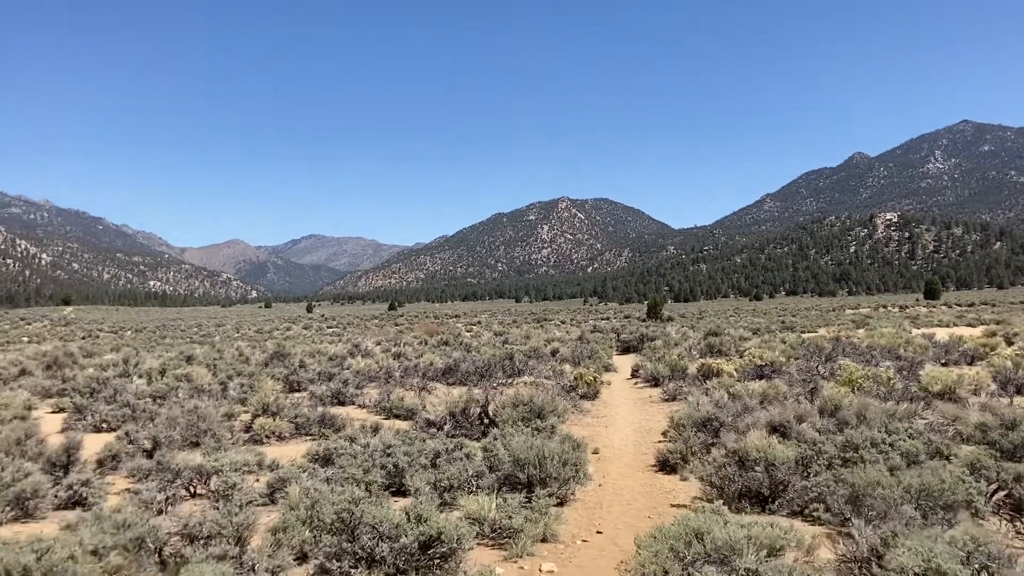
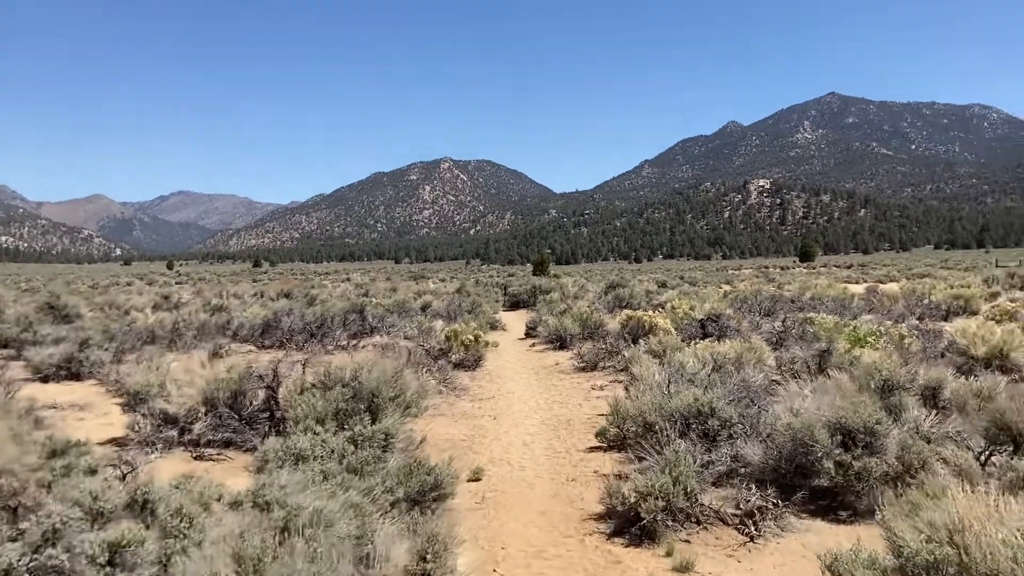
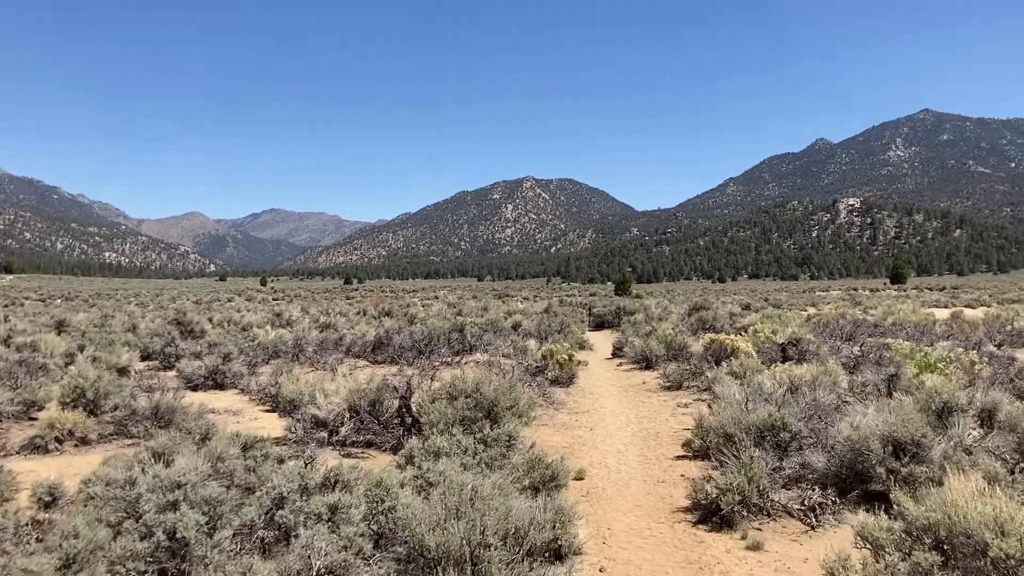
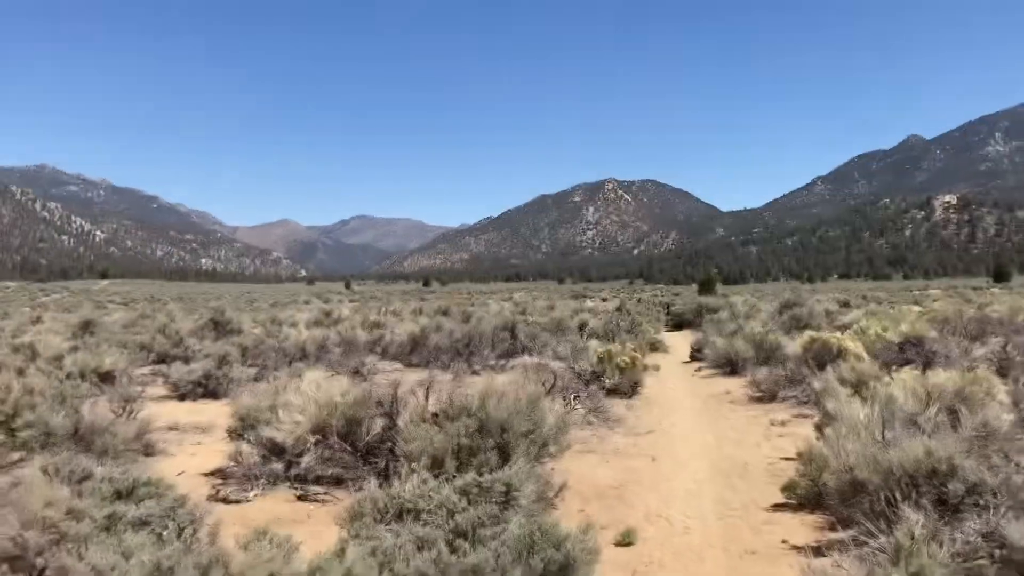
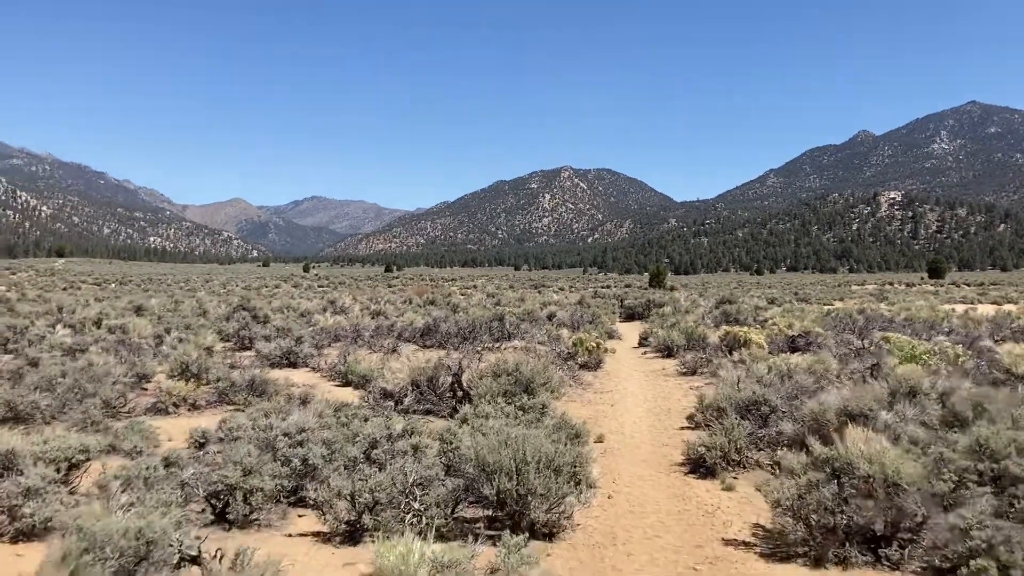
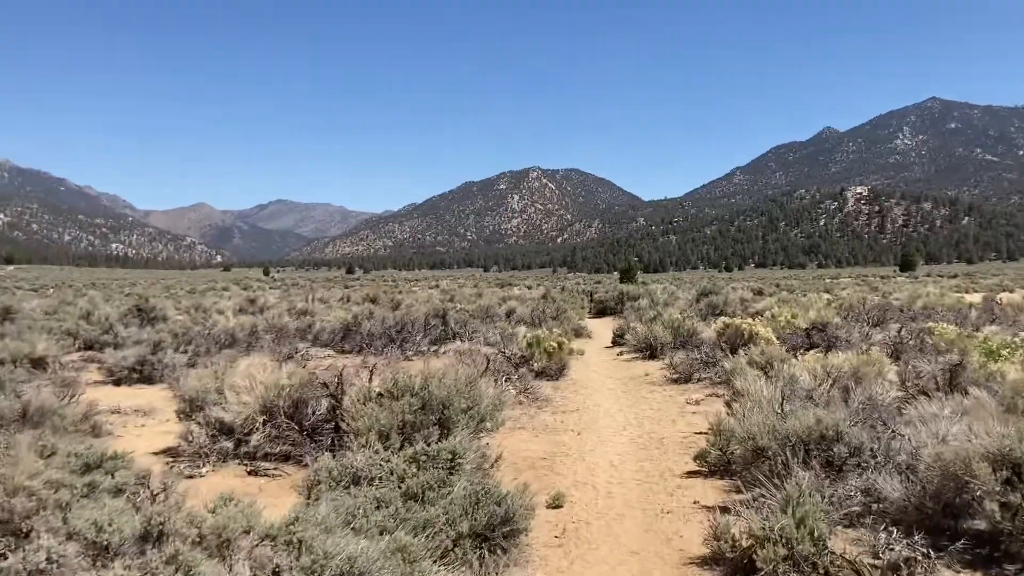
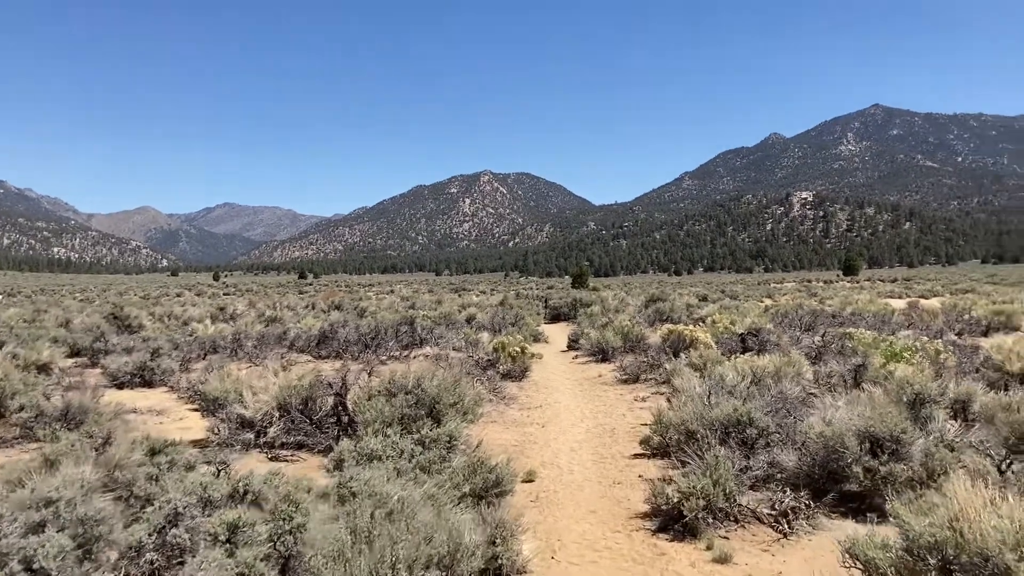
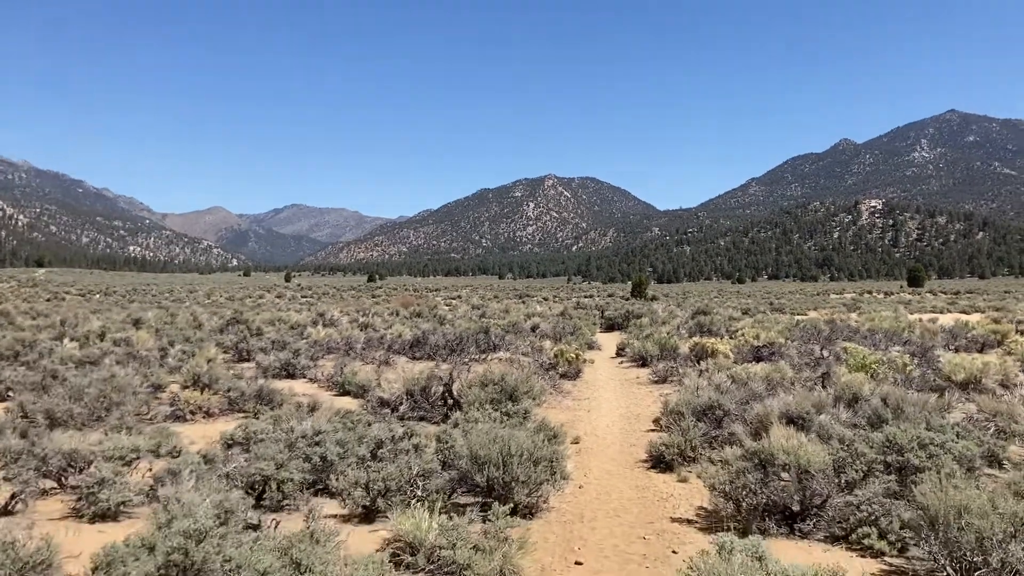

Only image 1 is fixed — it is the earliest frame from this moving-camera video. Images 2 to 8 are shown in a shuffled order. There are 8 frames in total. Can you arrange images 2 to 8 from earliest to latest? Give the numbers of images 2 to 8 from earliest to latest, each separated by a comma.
8, 5, 3, 7, 2, 6, 4
